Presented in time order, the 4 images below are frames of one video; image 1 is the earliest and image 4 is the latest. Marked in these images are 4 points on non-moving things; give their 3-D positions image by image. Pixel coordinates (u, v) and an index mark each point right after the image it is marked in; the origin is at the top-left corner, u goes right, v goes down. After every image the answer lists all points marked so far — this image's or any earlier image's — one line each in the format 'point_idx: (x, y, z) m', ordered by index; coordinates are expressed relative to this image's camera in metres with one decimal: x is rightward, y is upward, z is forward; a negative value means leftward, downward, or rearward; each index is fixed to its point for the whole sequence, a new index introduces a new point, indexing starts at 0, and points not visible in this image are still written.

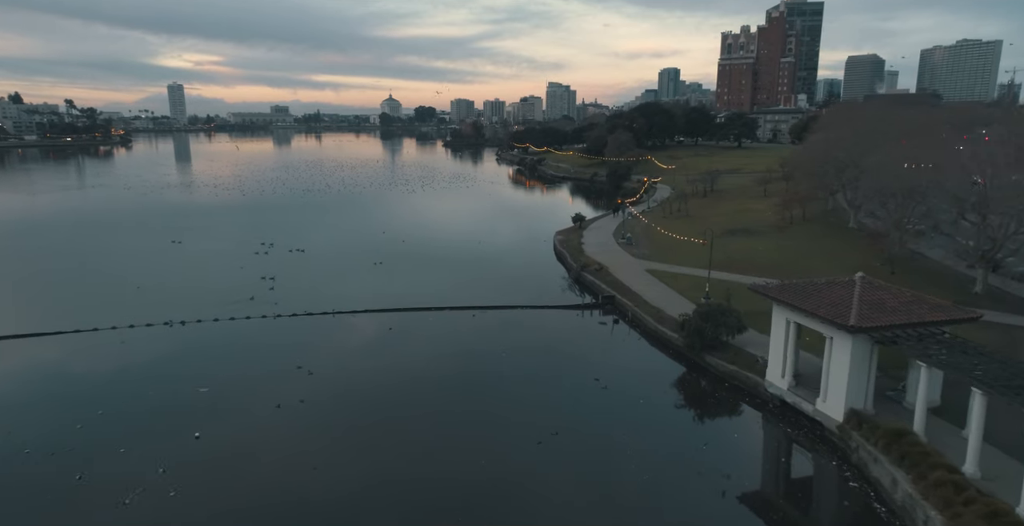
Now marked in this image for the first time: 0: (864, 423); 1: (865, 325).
0: (+7.2, -3.3, +12.5) m
1: (+7.1, -1.3, +12.3) m
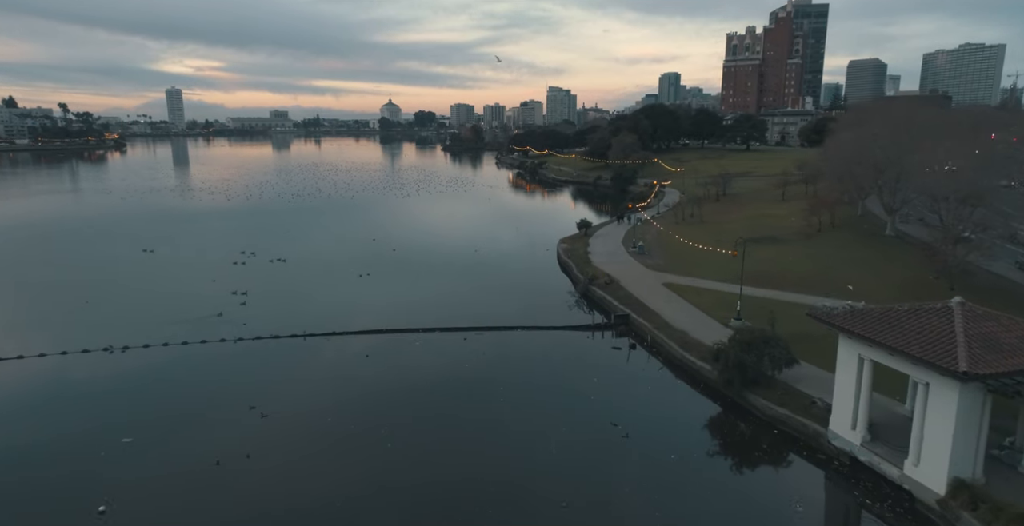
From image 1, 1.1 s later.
0: (+7.2, -3.7, +9.4) m
1: (+7.1, -1.6, +9.2) m
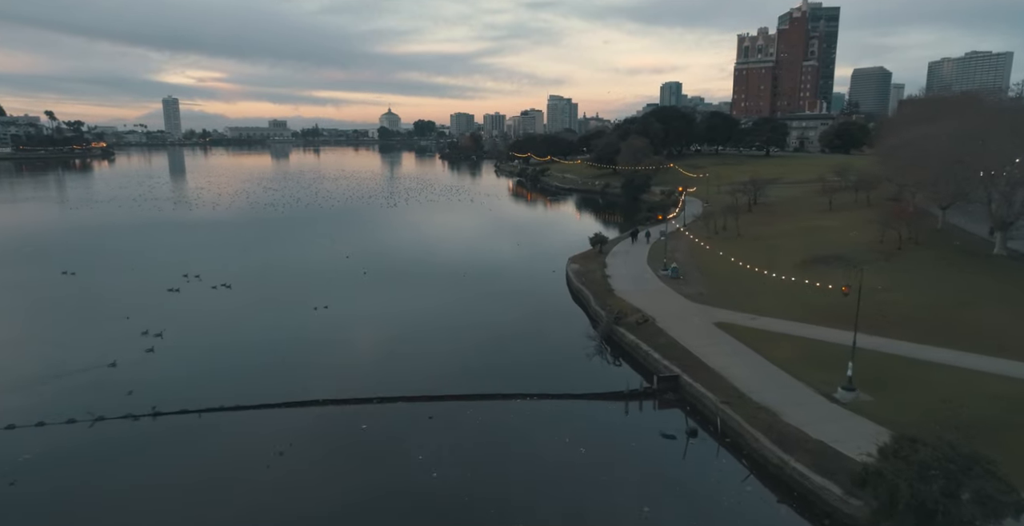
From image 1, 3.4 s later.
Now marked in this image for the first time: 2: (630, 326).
0: (+7.1, -4.4, +3.1) m
1: (+7.0, -2.3, +2.9) m
2: (+3.5, -1.8, +18.2) m
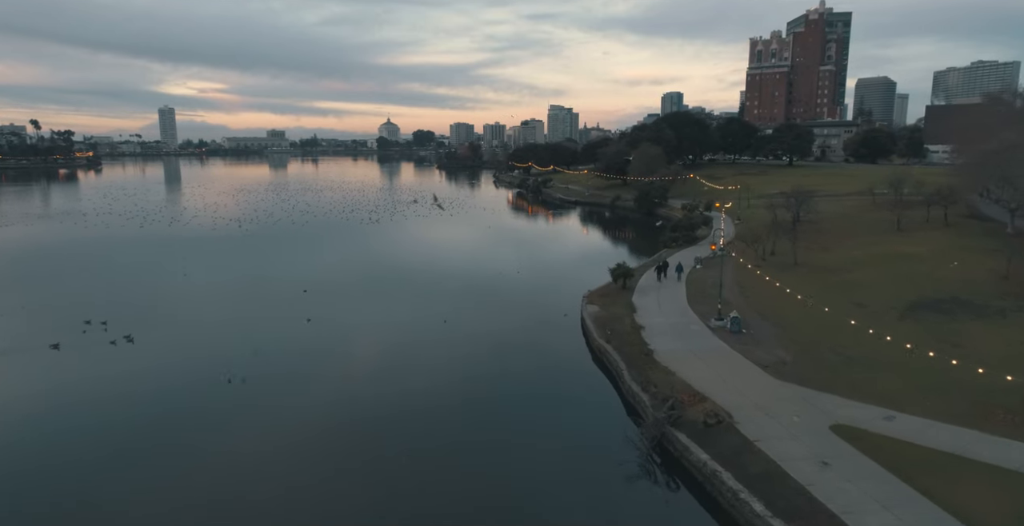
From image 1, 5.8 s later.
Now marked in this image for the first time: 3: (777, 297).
0: (+7.0, -5.4, -3.4) m
1: (+6.9, -3.3, -3.6) m
2: (+3.4, -3.1, +11.7) m
3: (+8.4, -1.1, +19.5) m
